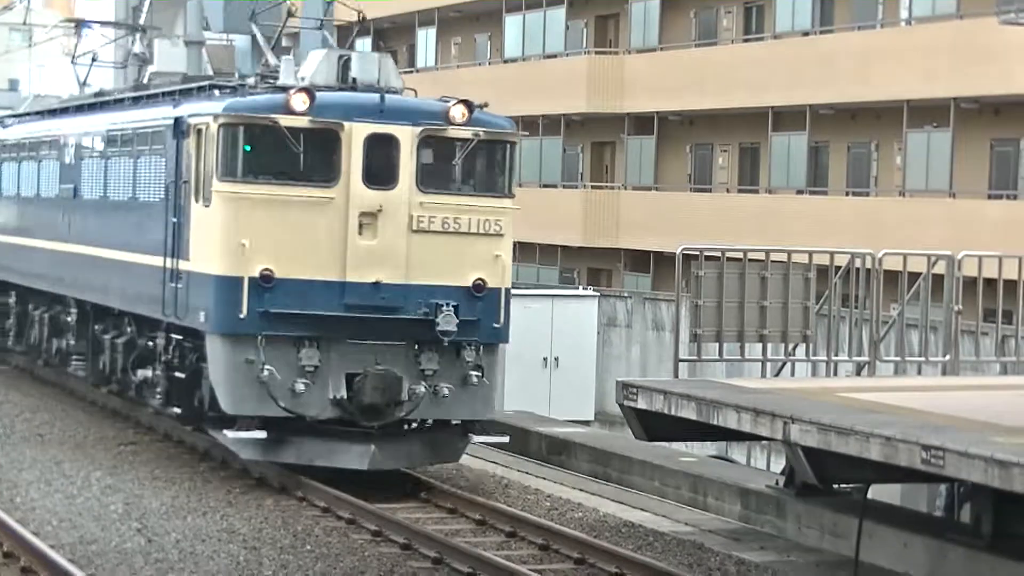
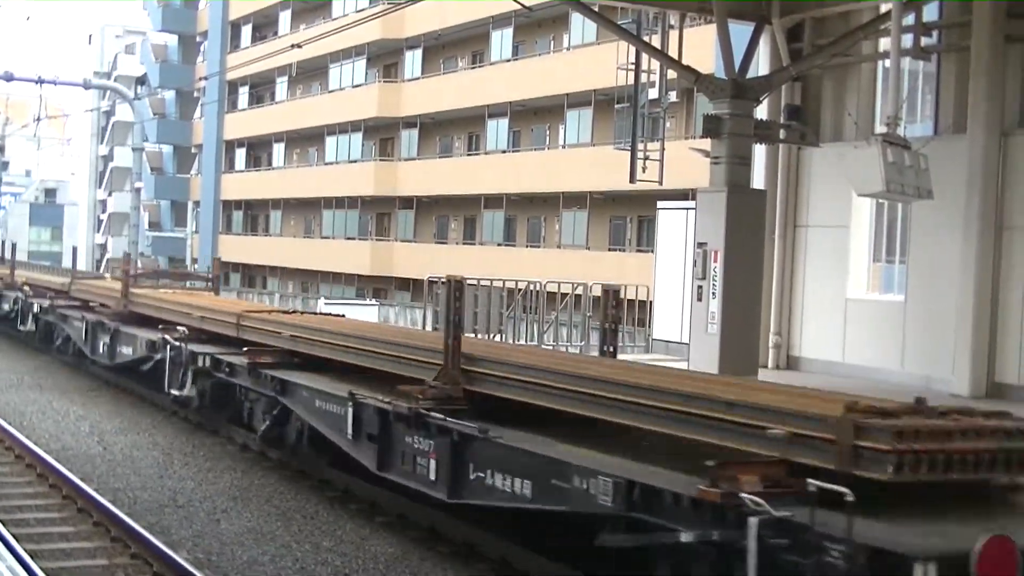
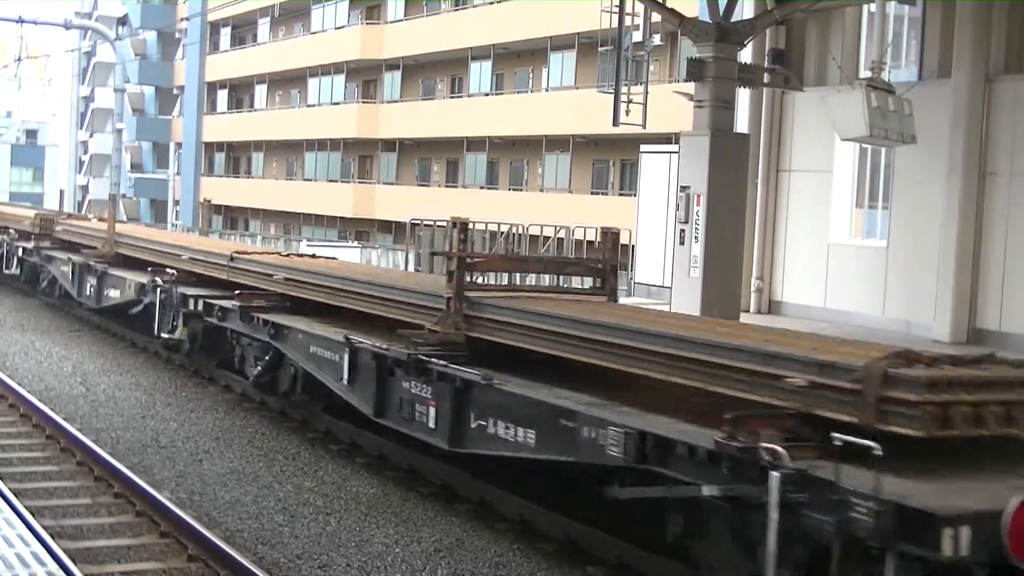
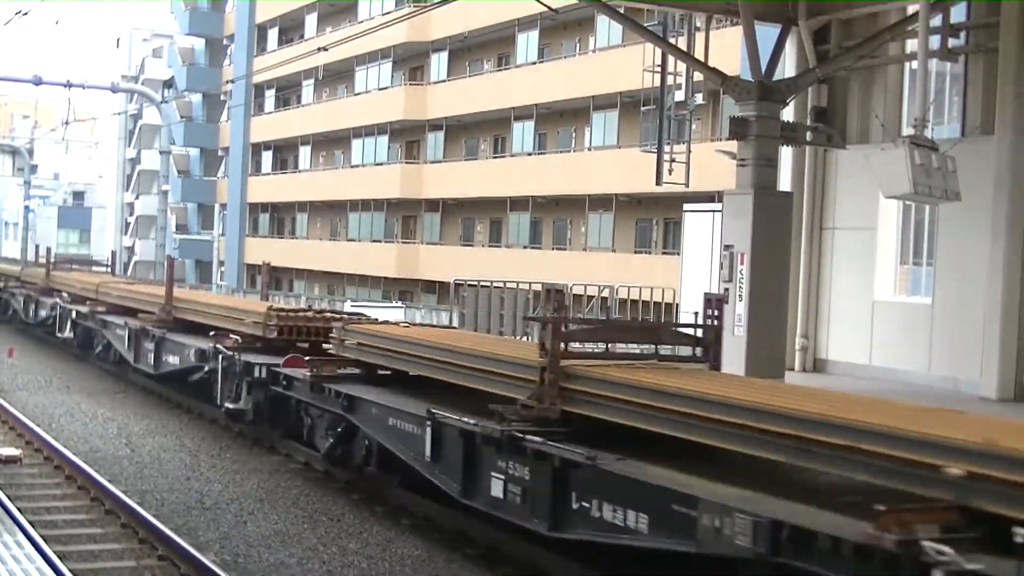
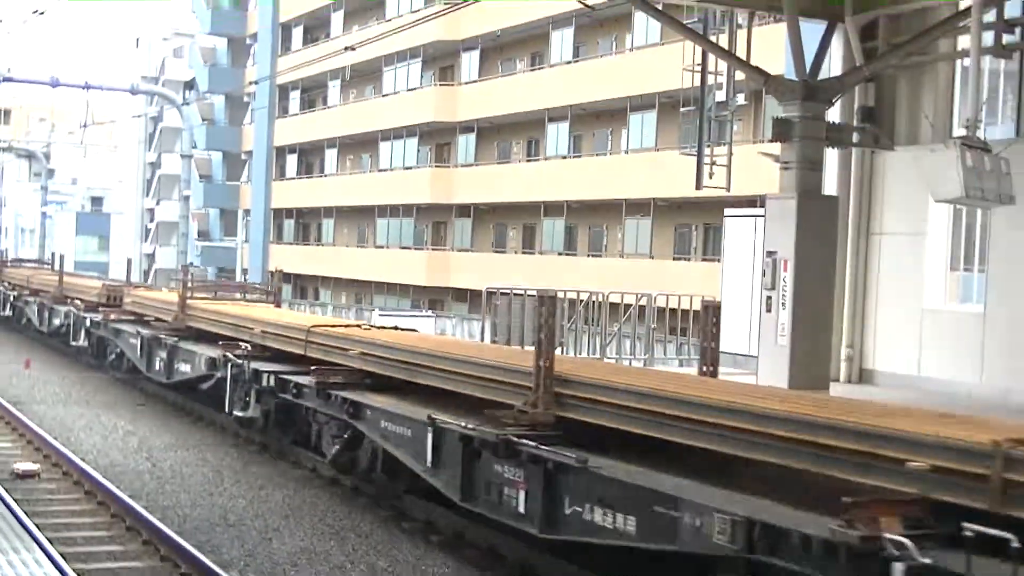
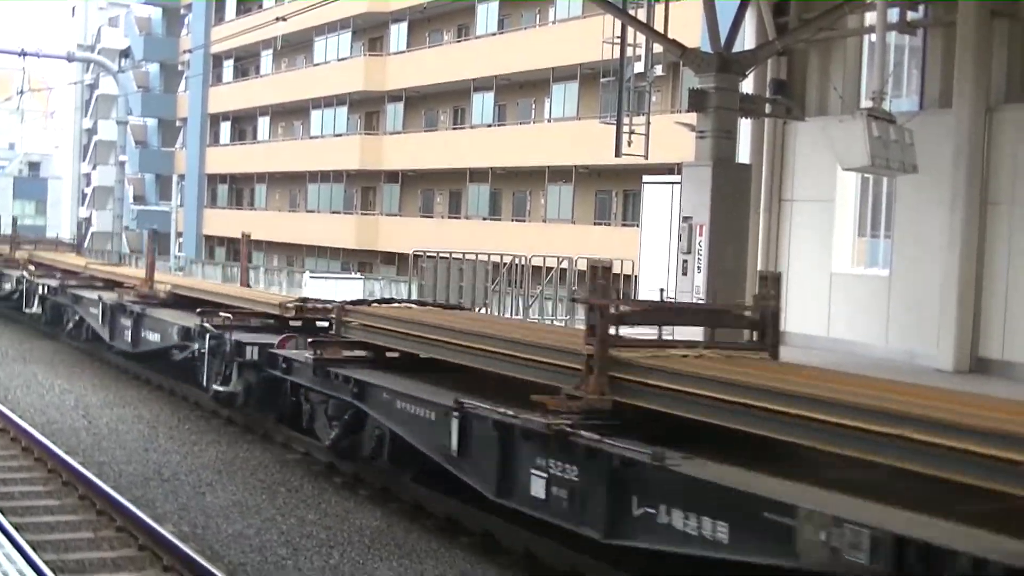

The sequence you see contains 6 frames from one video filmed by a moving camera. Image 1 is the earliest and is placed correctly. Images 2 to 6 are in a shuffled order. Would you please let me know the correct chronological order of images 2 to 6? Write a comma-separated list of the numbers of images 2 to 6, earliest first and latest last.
5, 4, 2, 6, 3
